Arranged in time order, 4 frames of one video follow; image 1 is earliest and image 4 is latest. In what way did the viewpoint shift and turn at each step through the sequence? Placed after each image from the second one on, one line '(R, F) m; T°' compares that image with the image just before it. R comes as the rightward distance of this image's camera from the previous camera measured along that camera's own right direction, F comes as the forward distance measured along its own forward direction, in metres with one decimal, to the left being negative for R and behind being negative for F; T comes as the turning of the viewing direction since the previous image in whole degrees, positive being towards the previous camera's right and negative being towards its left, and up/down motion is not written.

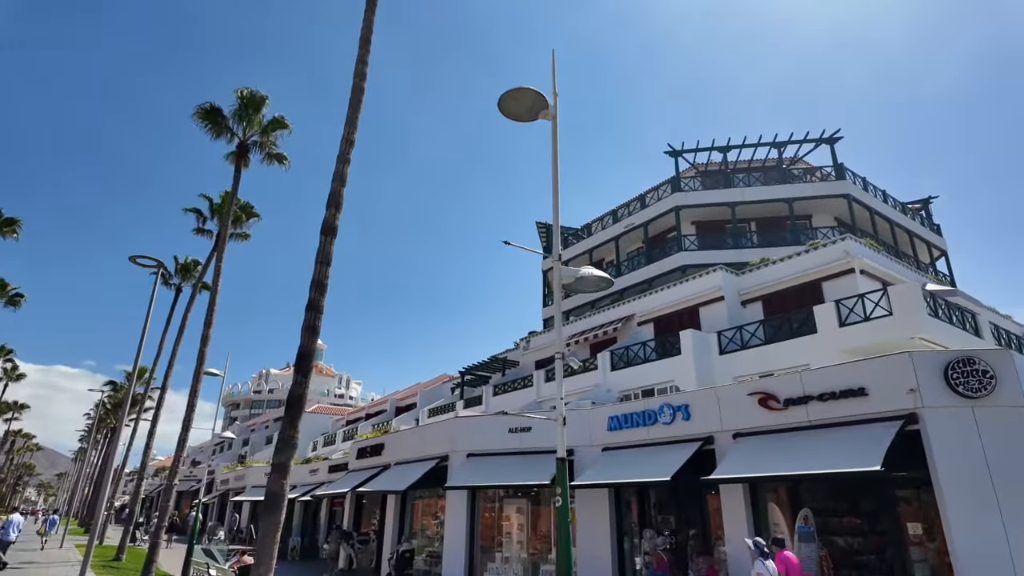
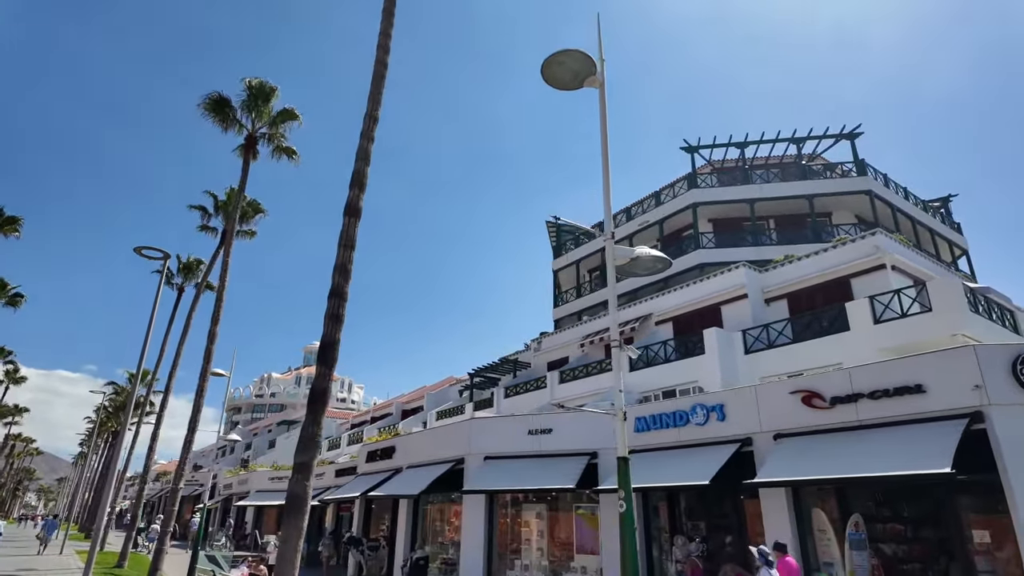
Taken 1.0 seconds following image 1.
(-0.5, +0.6) m; 0°
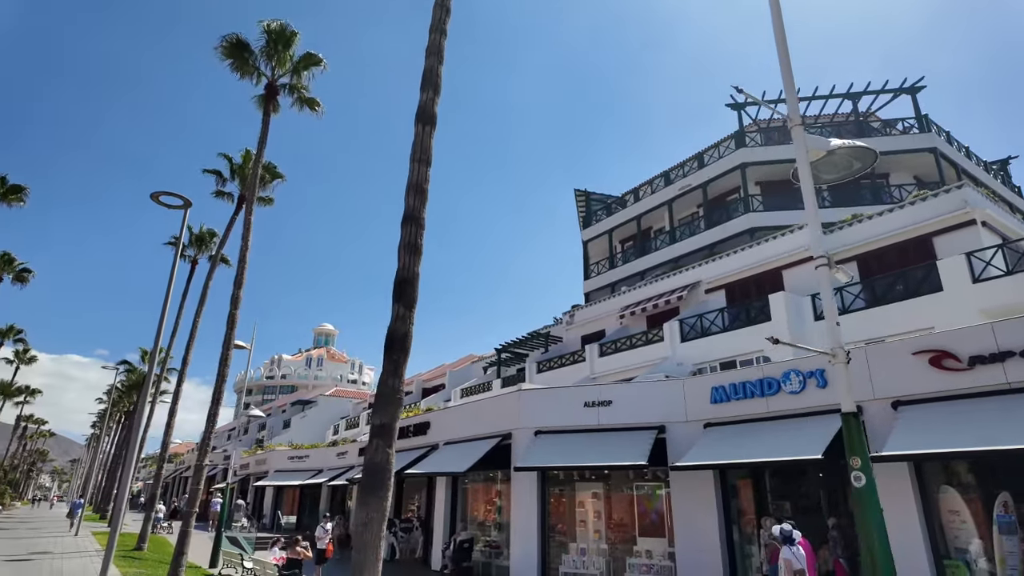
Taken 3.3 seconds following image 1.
(-1.1, +1.5) m; -1°
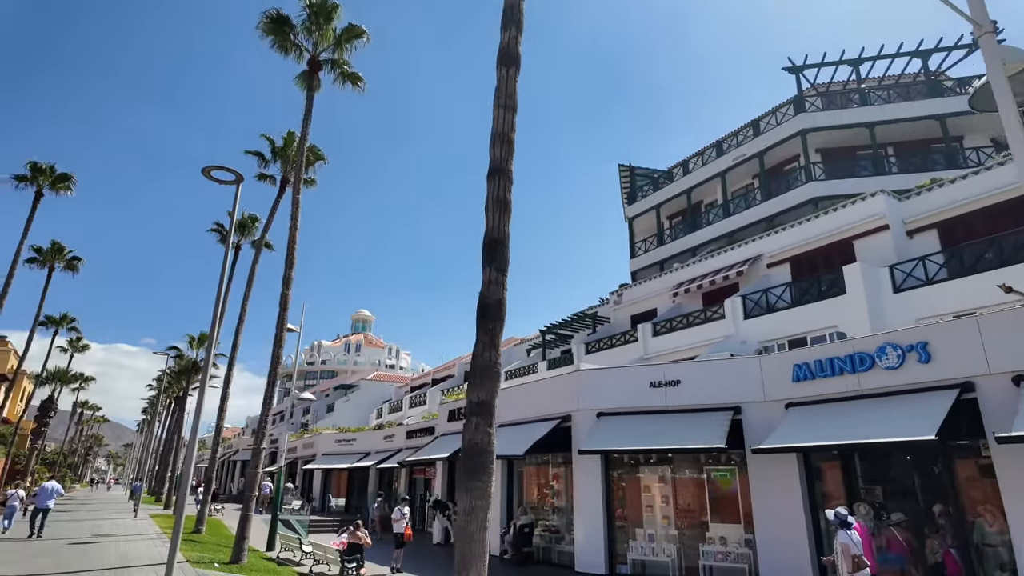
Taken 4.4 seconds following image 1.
(-0.6, +0.6) m; -3°
